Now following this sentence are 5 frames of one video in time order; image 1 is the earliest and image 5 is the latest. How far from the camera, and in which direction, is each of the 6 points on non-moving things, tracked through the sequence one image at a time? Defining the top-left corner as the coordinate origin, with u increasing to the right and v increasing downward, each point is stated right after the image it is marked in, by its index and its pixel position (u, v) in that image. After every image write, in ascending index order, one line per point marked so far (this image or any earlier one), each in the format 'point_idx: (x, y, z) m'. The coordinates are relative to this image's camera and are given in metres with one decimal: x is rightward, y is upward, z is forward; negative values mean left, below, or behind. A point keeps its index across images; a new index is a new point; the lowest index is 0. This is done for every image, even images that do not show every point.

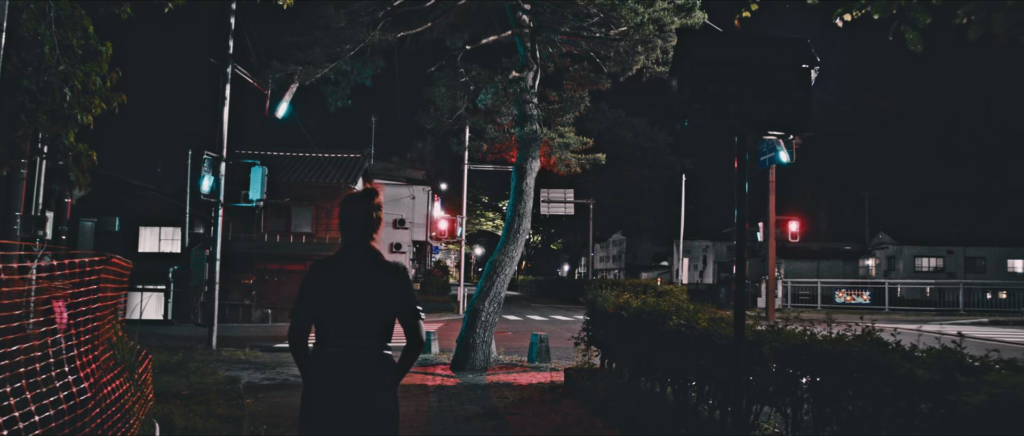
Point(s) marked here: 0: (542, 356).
0: (+0.5, -2.4, +11.0) m
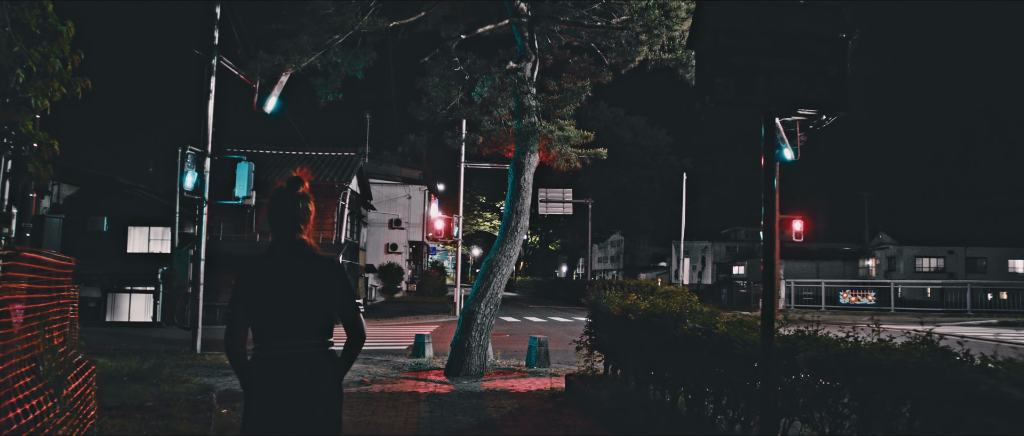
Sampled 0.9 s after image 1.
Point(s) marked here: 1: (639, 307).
0: (+0.5, -2.3, +10.5) m
1: (+1.3, -0.9, +6.4) m
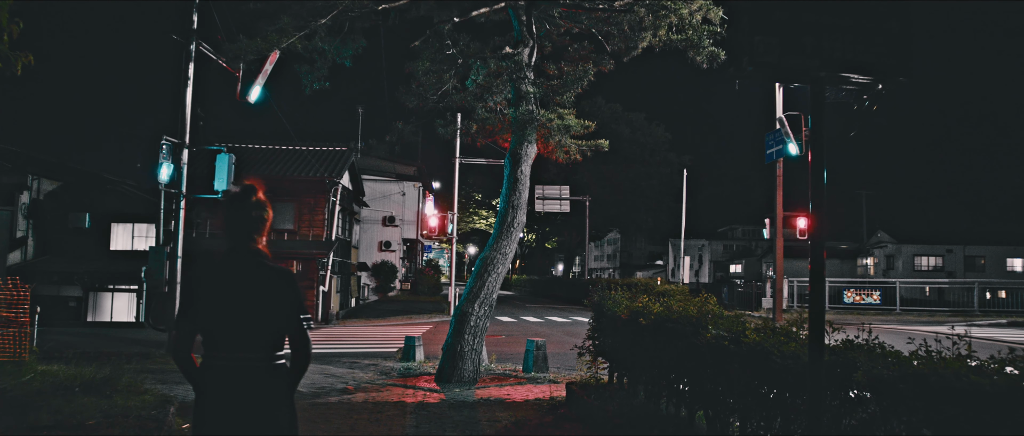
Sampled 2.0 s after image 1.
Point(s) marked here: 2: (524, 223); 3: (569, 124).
0: (+0.4, -2.2, +9.8) m
1: (+1.2, -0.8, +5.7) m
2: (+0.2, -0.1, +9.7) m
3: (+0.9, +1.5, +10.2) m
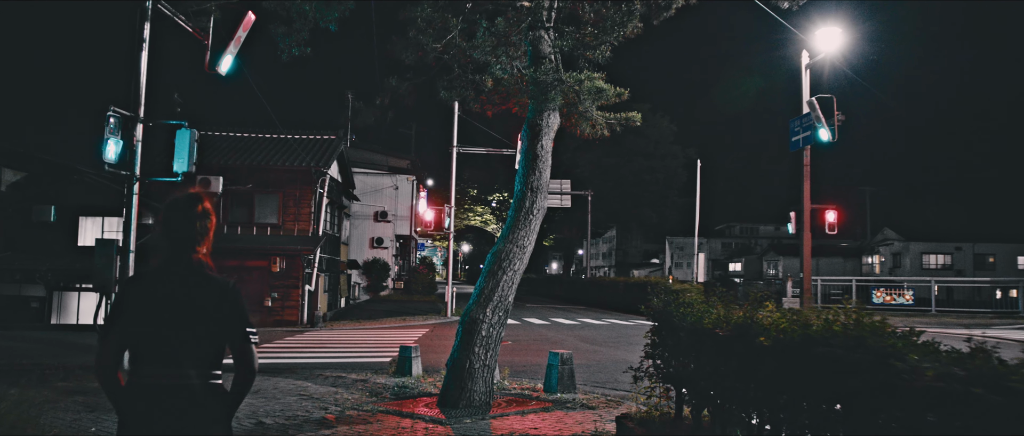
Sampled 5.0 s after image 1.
0: (+0.7, -2.0, +8.0) m
1: (+1.5, -0.6, +3.9) m
2: (+0.4, +0.1, +7.9) m
3: (+1.1, +1.7, +8.3) m
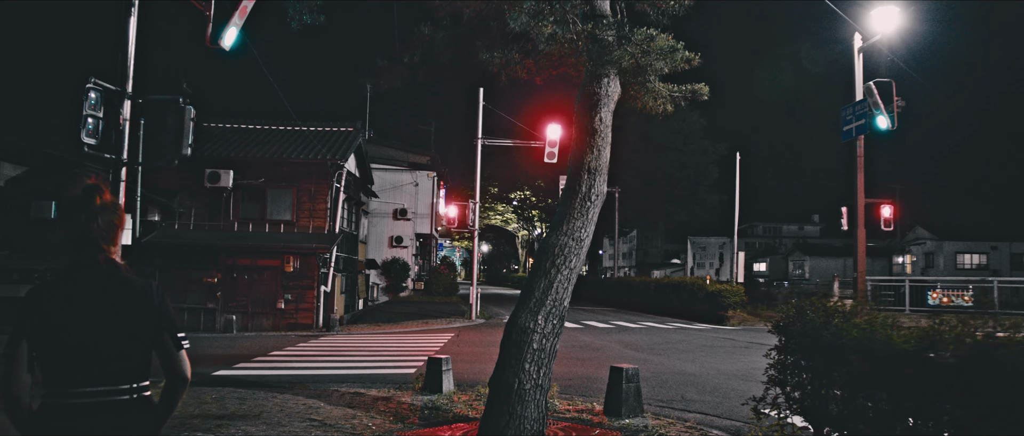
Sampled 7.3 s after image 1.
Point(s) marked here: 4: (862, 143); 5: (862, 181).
0: (+1.2, -1.9, +6.5) m
1: (+2.0, -0.5, +2.5) m
2: (+1.0, +0.3, +6.5) m
3: (+1.7, +1.8, +6.9) m
4: (+10.0, +2.2, +18.4) m
5: (+10.0, +1.1, +18.5) m
